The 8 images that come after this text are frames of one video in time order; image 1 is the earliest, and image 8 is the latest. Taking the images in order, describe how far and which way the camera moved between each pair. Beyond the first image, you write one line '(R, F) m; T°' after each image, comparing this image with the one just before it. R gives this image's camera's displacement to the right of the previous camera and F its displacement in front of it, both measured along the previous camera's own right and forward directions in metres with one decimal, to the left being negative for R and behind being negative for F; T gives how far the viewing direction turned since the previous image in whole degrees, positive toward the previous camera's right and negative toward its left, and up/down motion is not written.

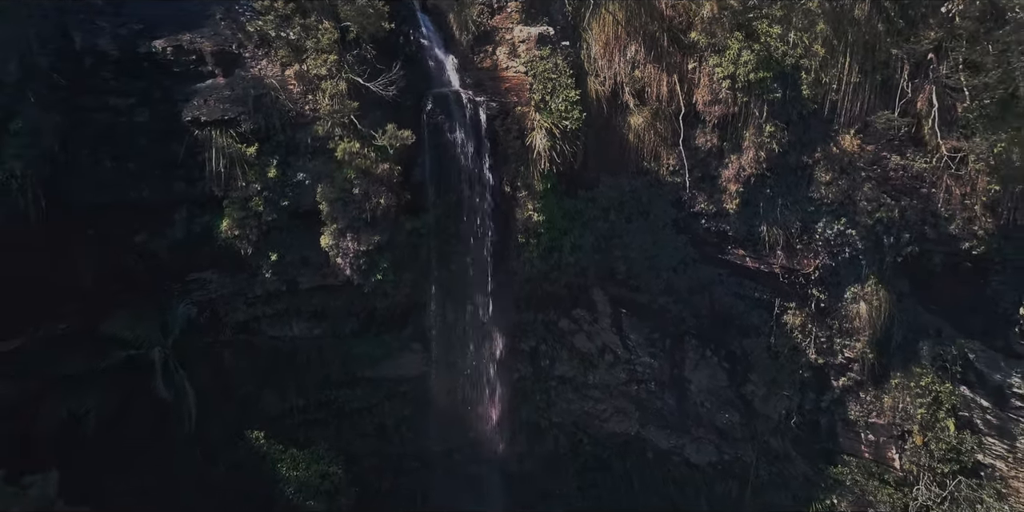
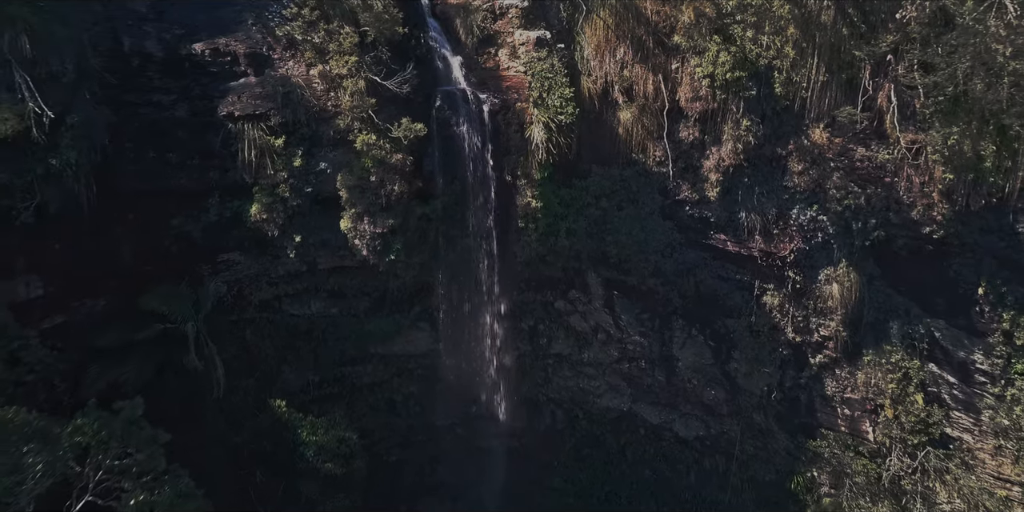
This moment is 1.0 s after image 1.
(0.0, -0.7) m; 0°
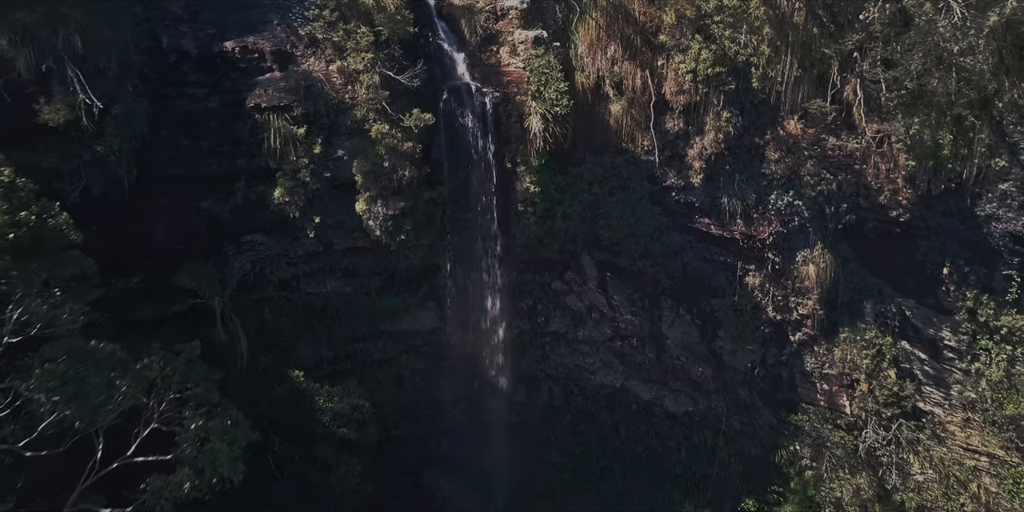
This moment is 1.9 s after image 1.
(0.0, -0.7) m; 0°
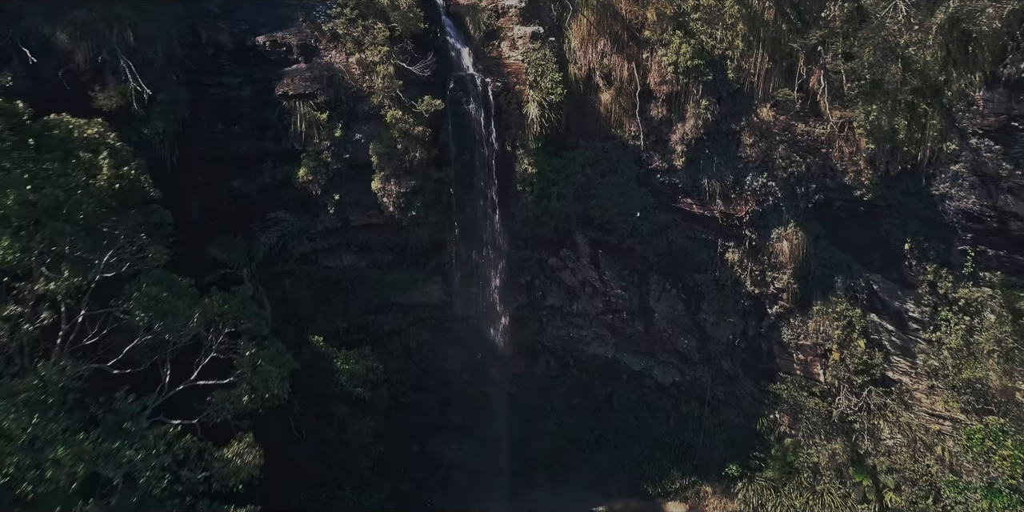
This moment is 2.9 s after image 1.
(0.0, -0.9) m; 0°
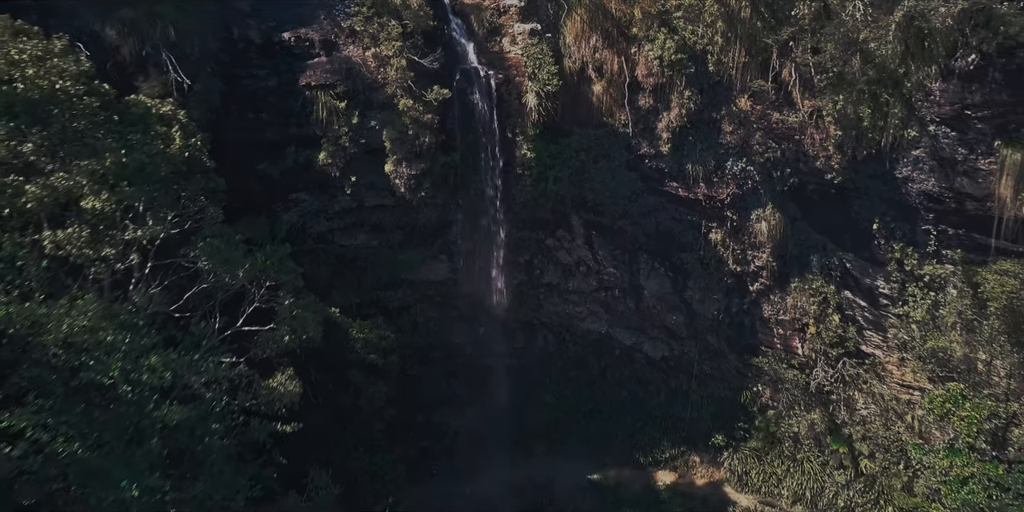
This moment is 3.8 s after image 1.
(0.0, -0.9) m; 0°
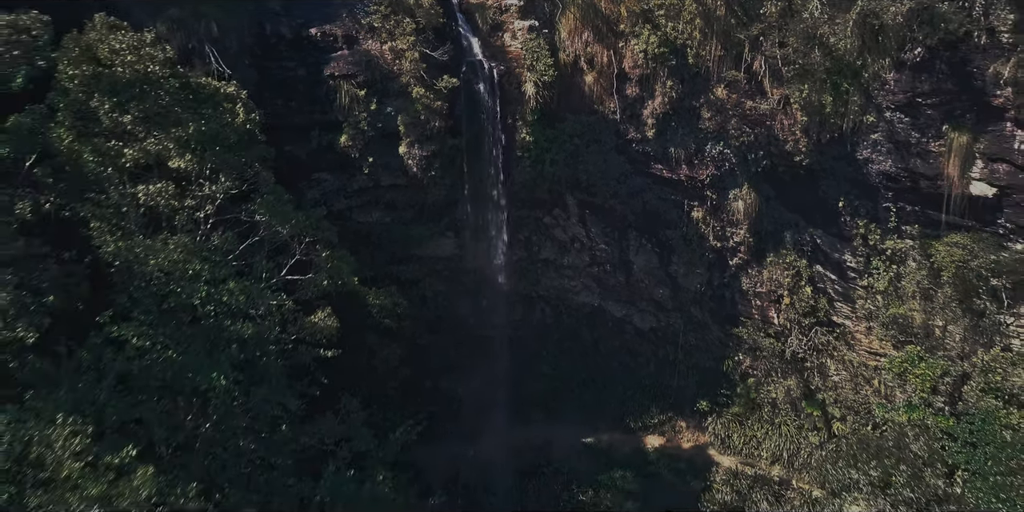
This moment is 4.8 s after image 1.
(0.0, -1.2) m; 0°
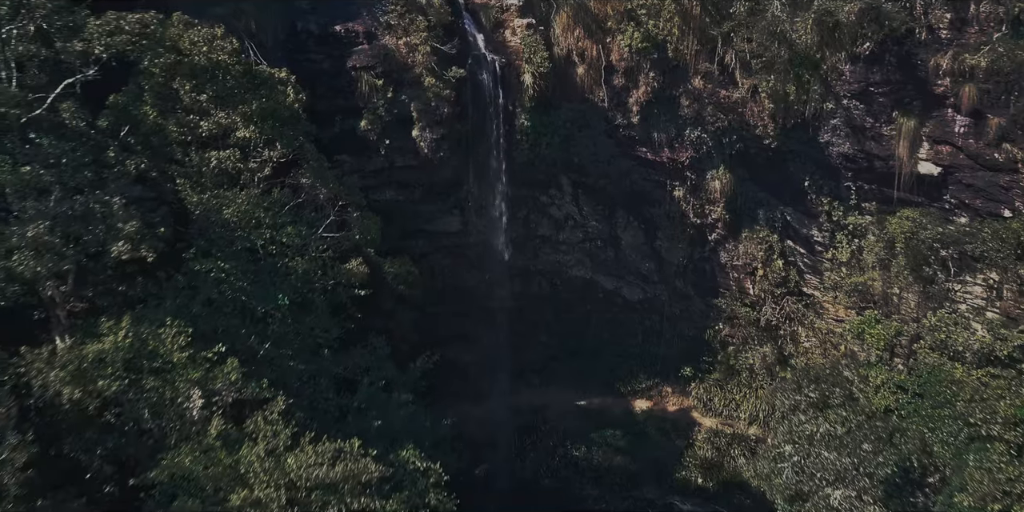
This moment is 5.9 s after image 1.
(0.0, -1.4) m; 0°
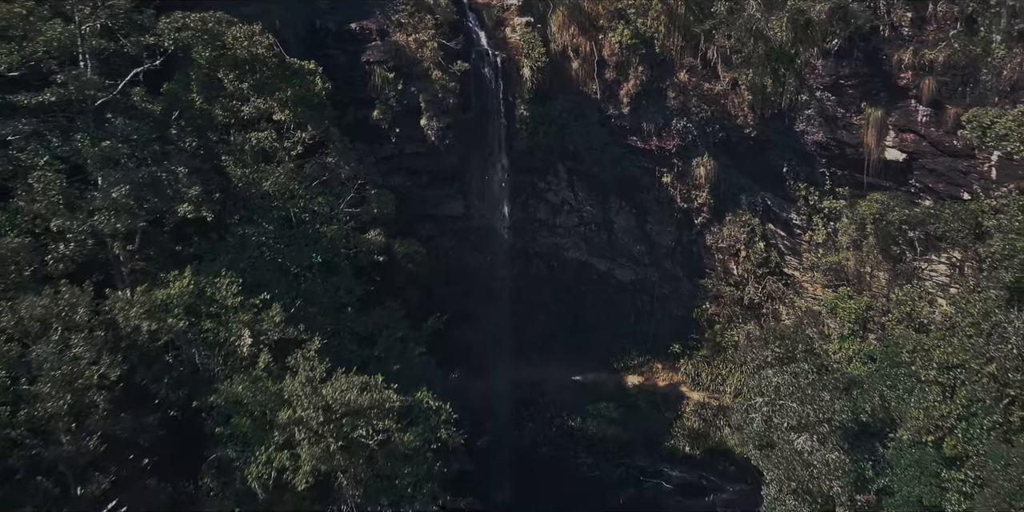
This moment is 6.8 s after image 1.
(0.0, -1.1) m; 0°
